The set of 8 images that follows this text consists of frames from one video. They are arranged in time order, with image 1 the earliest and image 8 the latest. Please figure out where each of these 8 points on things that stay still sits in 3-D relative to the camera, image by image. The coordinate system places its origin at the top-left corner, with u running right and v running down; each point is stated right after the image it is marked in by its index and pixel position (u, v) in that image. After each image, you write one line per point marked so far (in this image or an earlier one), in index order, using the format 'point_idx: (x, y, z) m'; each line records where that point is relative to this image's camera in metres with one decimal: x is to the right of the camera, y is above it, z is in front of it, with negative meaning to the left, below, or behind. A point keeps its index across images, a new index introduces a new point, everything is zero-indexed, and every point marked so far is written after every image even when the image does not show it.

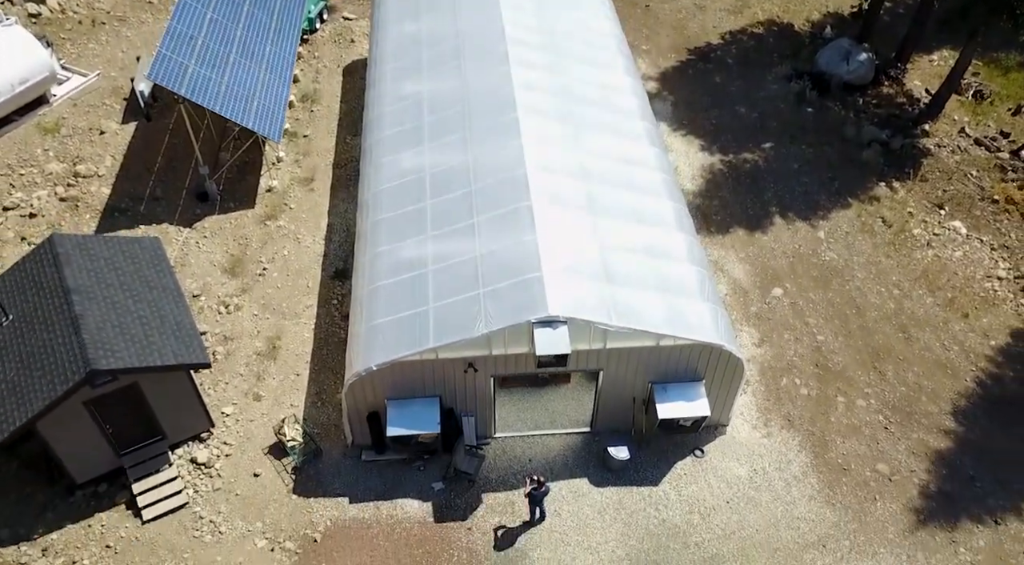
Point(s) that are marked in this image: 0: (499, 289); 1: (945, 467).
0: (-0.4, -0.1, +16.8) m
1: (+10.2, -4.3, +19.1) m
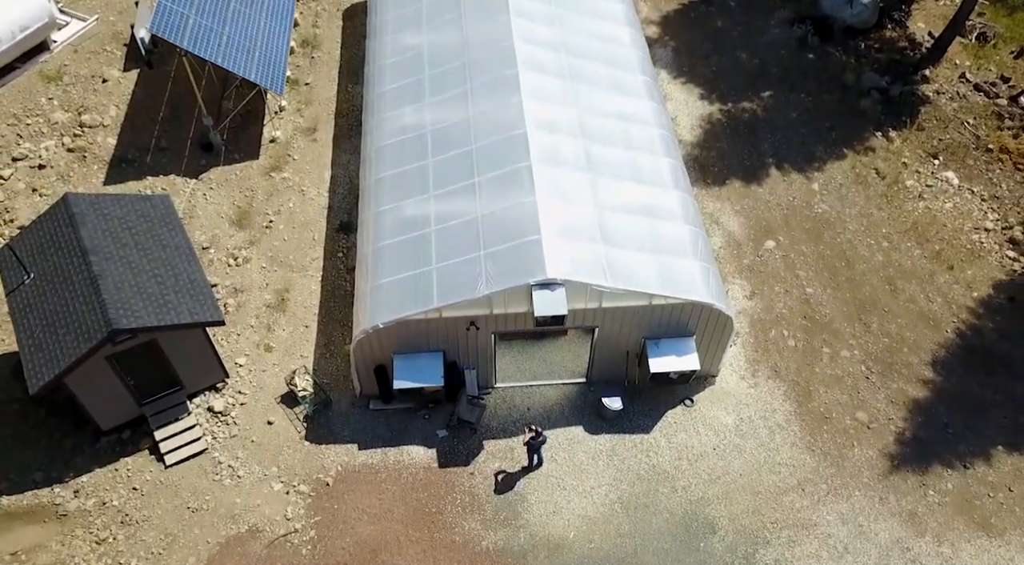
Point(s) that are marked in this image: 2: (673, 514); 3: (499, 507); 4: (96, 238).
0: (-0.4, +0.7, +17.4) m
1: (+10.2, -3.3, +20.2) m
2: (+3.6, -5.1, +17.8) m
3: (-0.3, -4.9, +17.6) m
4: (-8.8, +0.9, +17.1) m
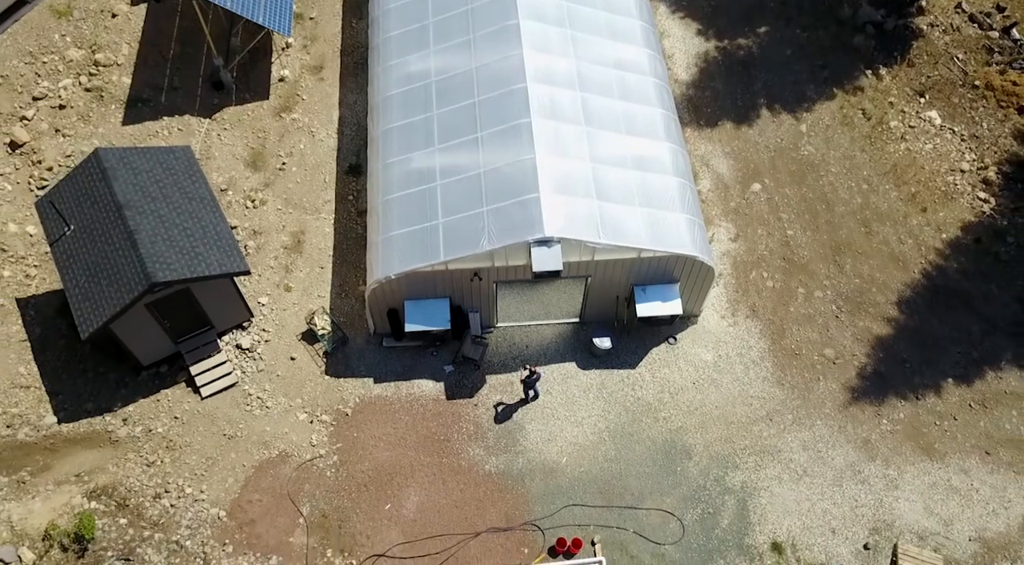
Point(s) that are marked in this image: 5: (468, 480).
0: (-0.3, +1.8, +18.9) m
1: (+10.2, -1.9, +22.2) m
2: (+3.6, -4.0, +20.1) m
3: (-0.3, -3.8, +19.9) m
4: (-8.8, +2.0, +18.4) m
5: (-1.0, -4.7, +19.2) m
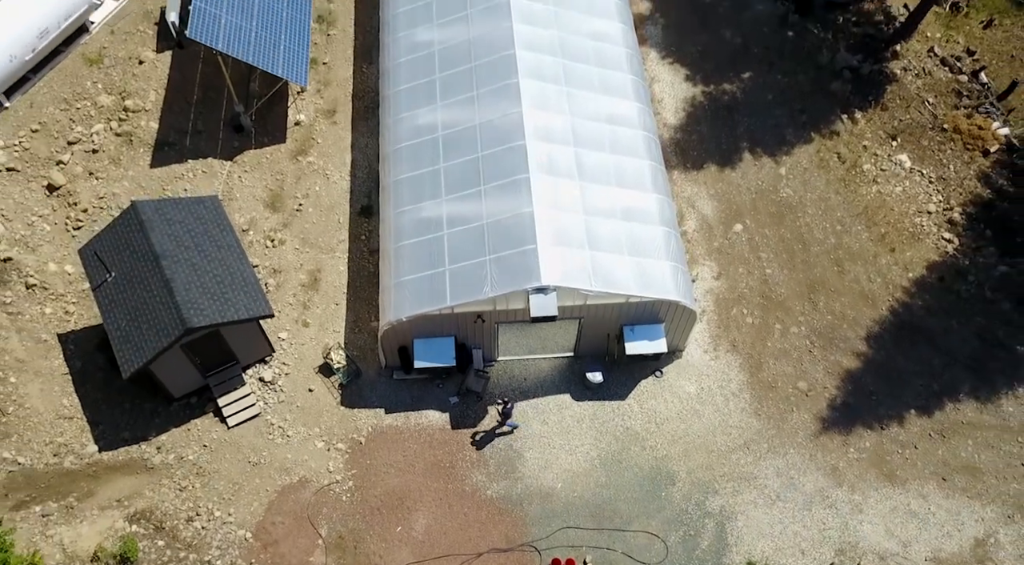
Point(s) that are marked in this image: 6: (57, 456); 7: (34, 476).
0: (-0.3, +0.7, +20.7) m
1: (+10.2, -3.0, +24.2) m
2: (+3.5, -5.1, +22.1) m
3: (-0.3, -4.8, +21.8) m
4: (-8.7, +1.0, +20.2) m
5: (-1.1, -5.8, +21.1) m
6: (-11.3, -4.3, +20.0) m
7: (-11.6, -4.7, +19.7) m
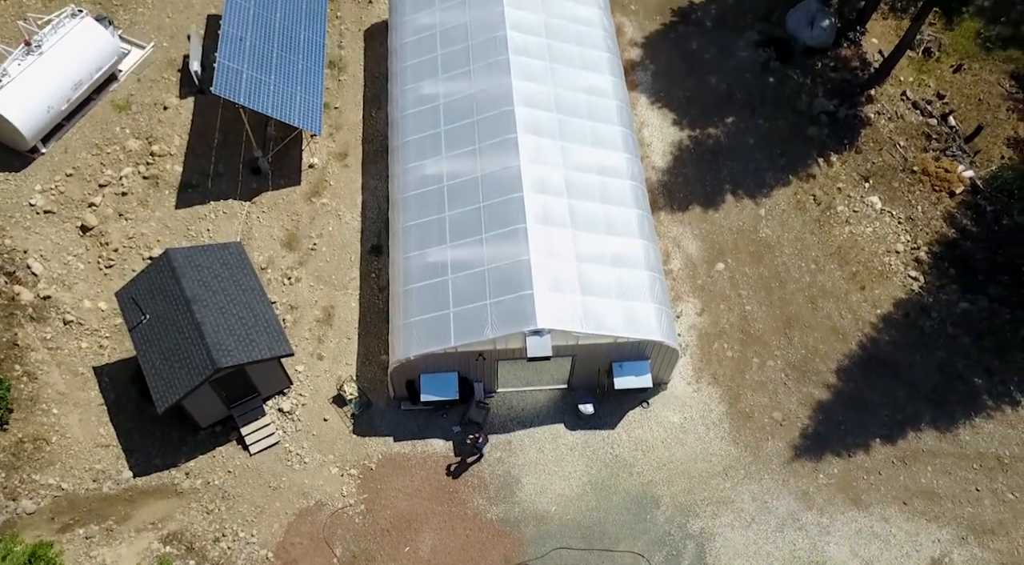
0: (-0.3, -0.5, +22.7) m
1: (+10.1, -4.3, +26.3) m
2: (+3.5, -6.3, +24.1) m
3: (-0.3, -6.0, +23.8) m
4: (-8.7, -0.1, +22.1) m
5: (-1.1, -7.0, +23.1) m
6: (-11.3, -5.4, +21.9) m
7: (-11.7, -5.8, +21.6) m
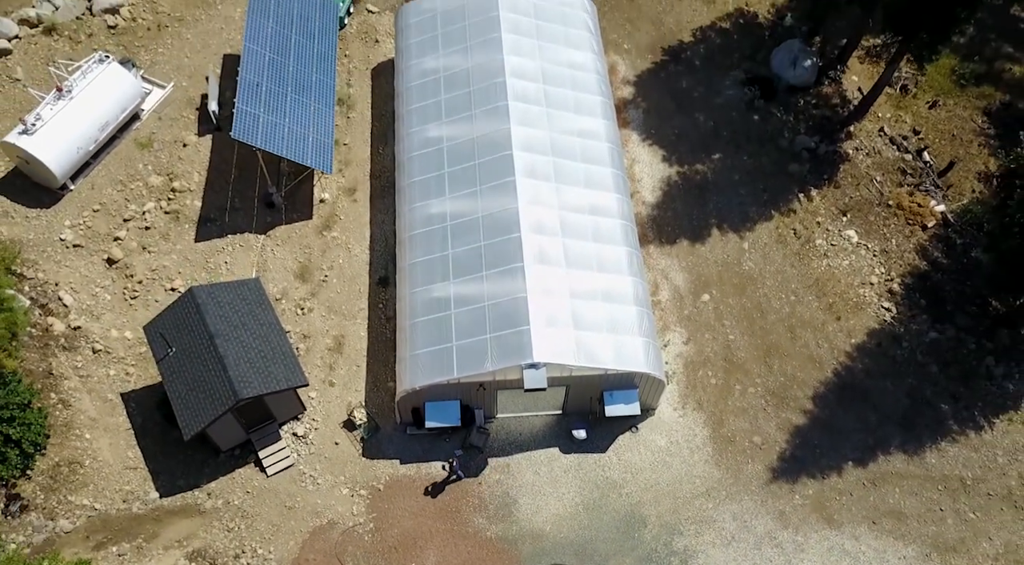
0: (-0.3, -1.6, +24.6) m
1: (+10.0, -5.4, +28.3) m
2: (+3.4, -7.4, +26.0) m
3: (-0.4, -7.1, +25.6) m
4: (-8.7, -1.2, +23.9) m
5: (-1.2, -8.1, +25.0) m
6: (-11.4, -6.4, +23.7) m
7: (-11.7, -6.9, +23.4) m
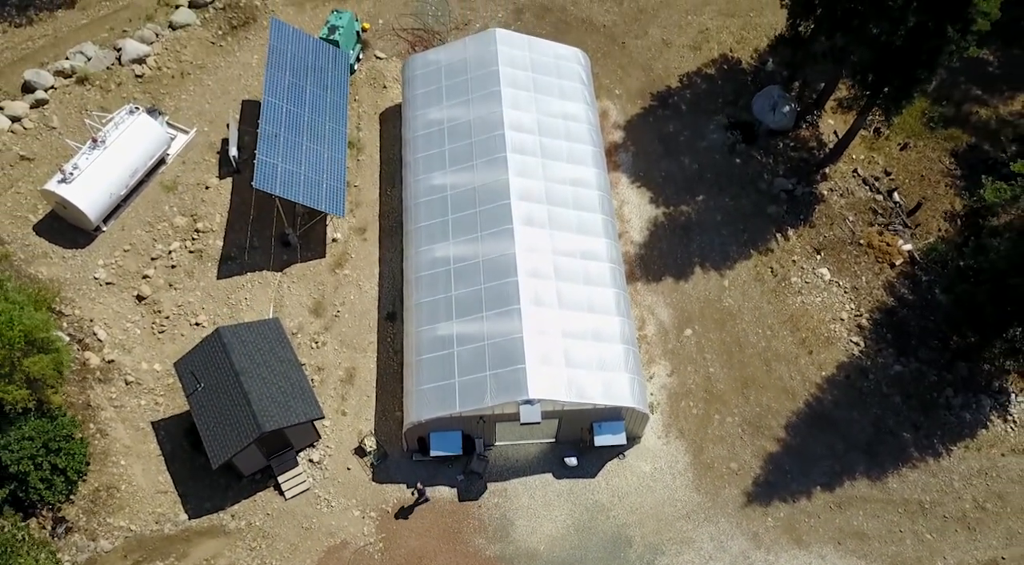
0: (-0.3, -3.0, +27.0) m
1: (+9.9, -6.9, +30.8) m
2: (+3.3, -8.9, +28.5) m
3: (-0.5, -8.5, +28.0) m
4: (-8.8, -2.5, +26.2) m
5: (-1.3, -9.5, +27.4) m
6: (-11.4, -7.7, +26.0) m
7: (-11.8, -8.2, +25.7) m
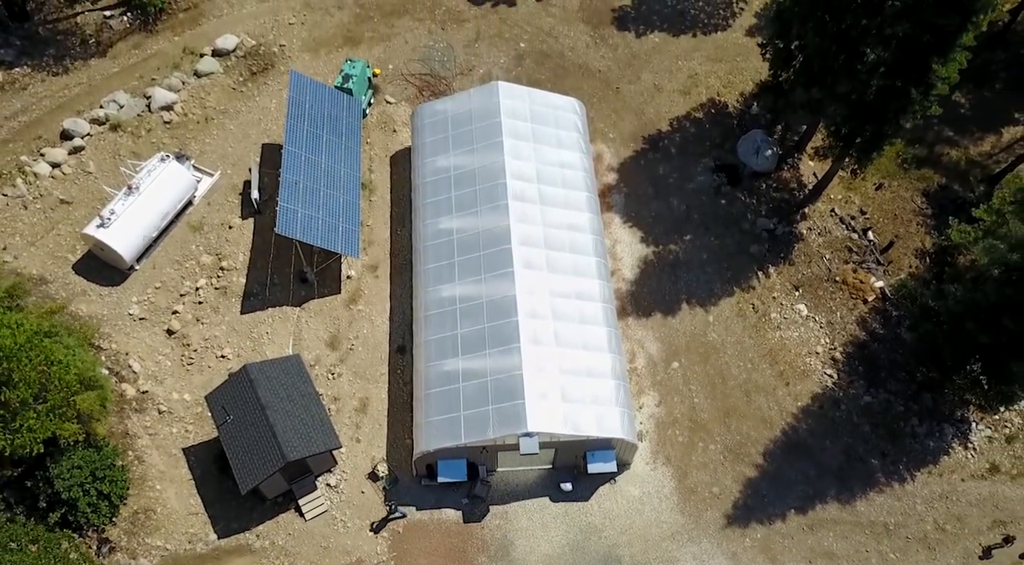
0: (-0.3, -4.5, +29.6) m
1: (+9.9, -8.6, +33.6) m
2: (+3.3, -10.4, +31.1) m
3: (-0.5, -10.1, +30.7) m
4: (-8.7, -4.0, +28.7) m
5: (-1.3, -11.0, +30.0) m
6: (-11.4, -9.2, +28.5) m
7: (-11.7, -9.6, +28.1) m
